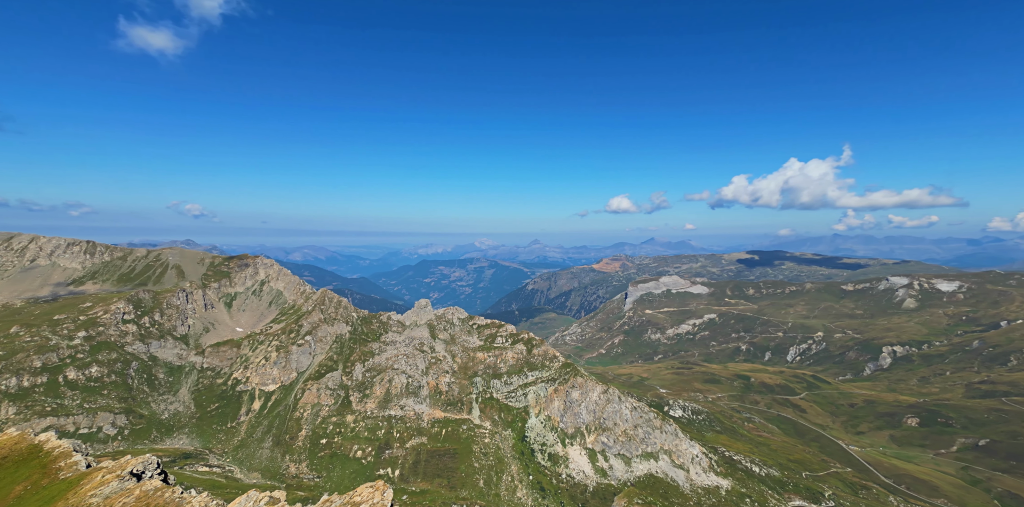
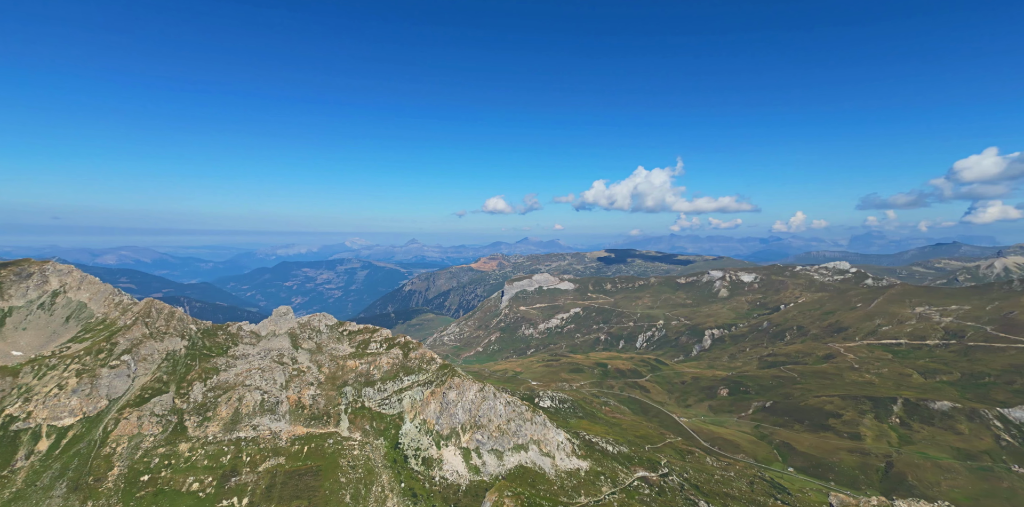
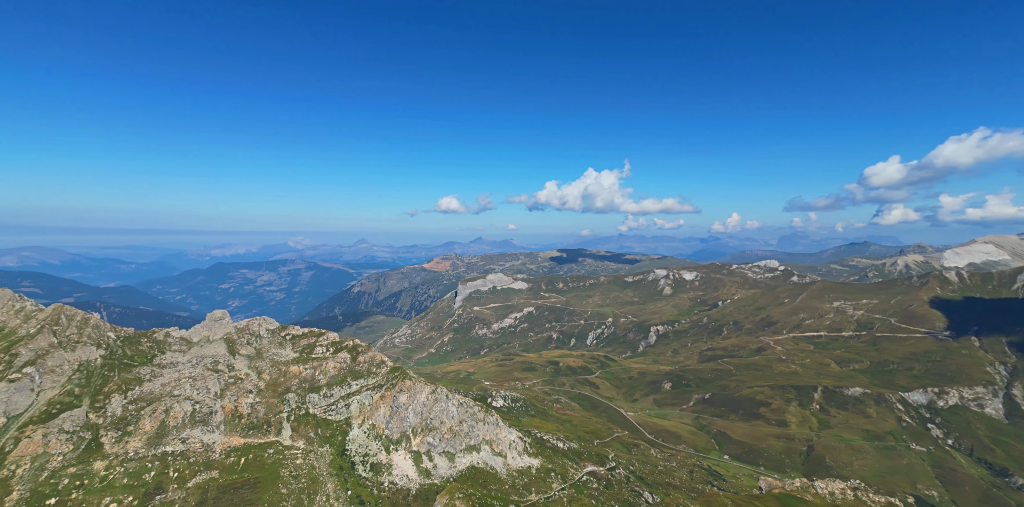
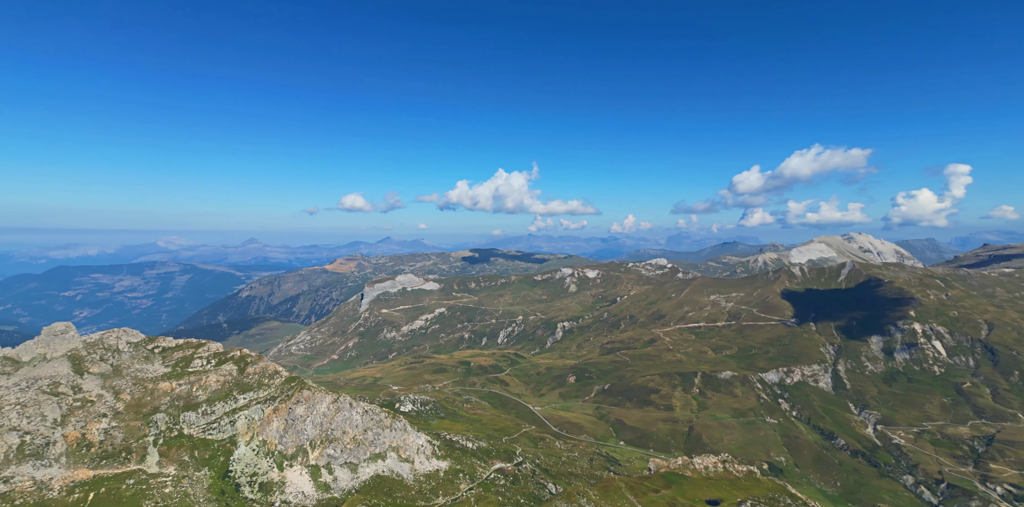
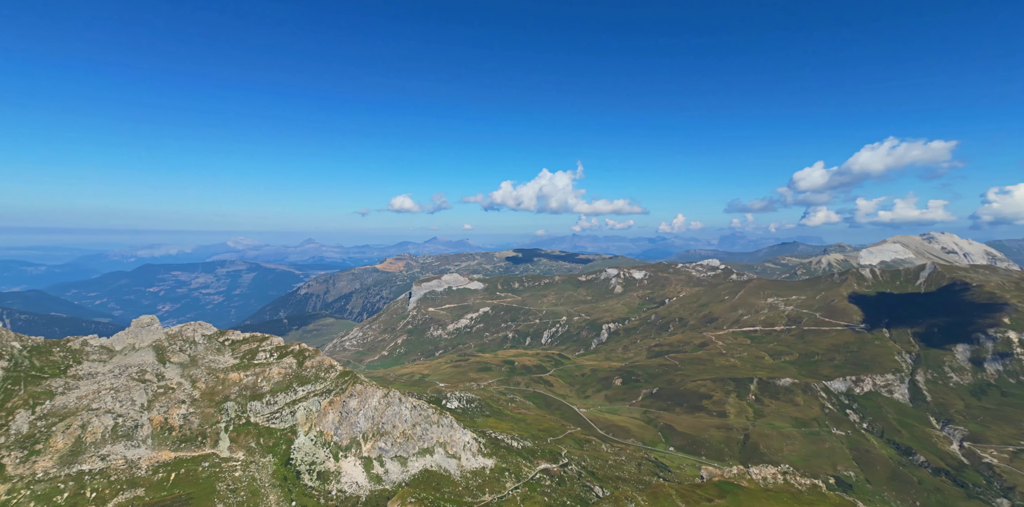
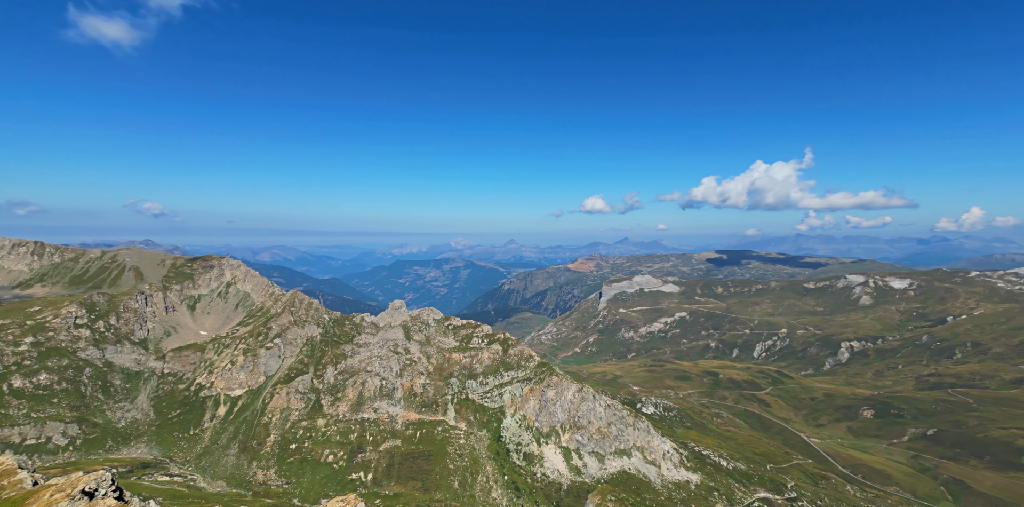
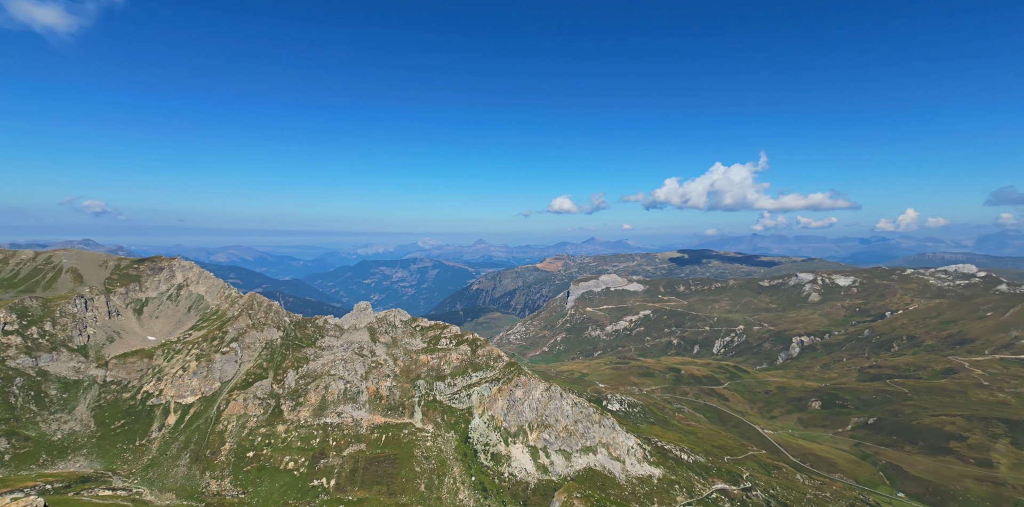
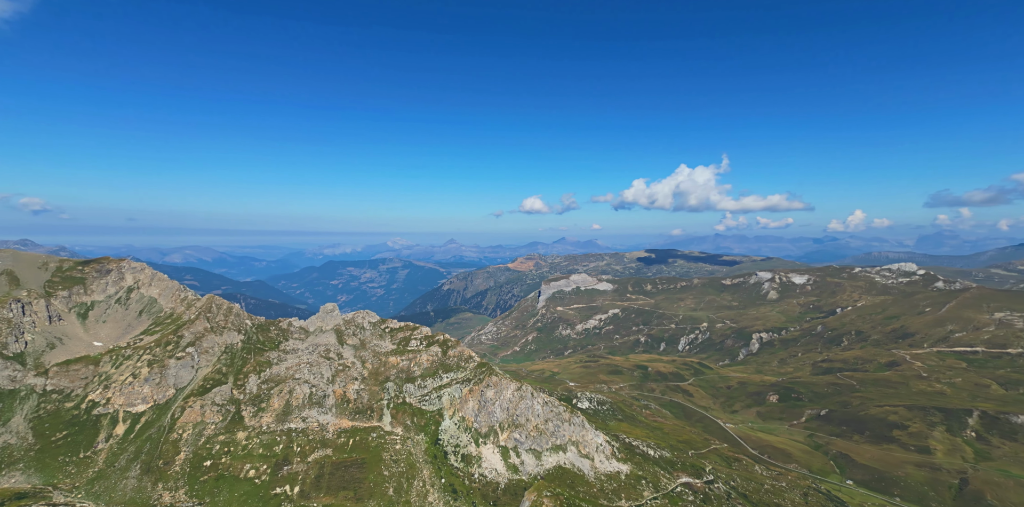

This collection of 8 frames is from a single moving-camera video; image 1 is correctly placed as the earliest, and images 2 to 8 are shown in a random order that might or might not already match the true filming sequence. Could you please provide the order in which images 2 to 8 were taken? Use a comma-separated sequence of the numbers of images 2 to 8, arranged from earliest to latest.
6, 7, 8, 2, 3, 5, 4
